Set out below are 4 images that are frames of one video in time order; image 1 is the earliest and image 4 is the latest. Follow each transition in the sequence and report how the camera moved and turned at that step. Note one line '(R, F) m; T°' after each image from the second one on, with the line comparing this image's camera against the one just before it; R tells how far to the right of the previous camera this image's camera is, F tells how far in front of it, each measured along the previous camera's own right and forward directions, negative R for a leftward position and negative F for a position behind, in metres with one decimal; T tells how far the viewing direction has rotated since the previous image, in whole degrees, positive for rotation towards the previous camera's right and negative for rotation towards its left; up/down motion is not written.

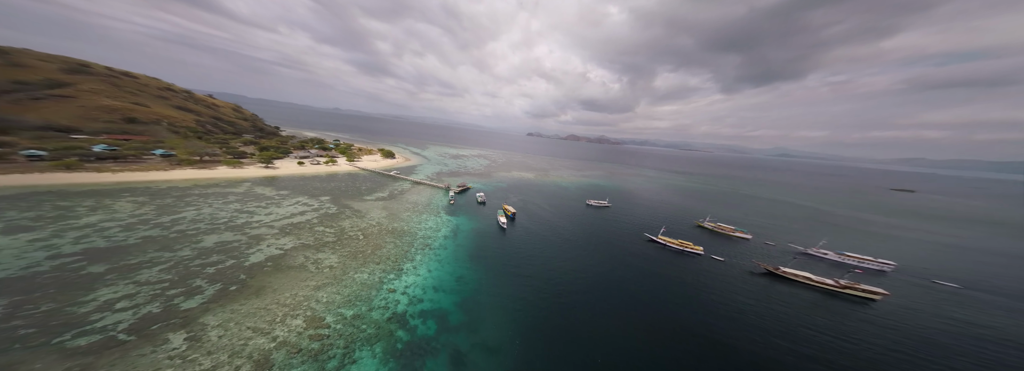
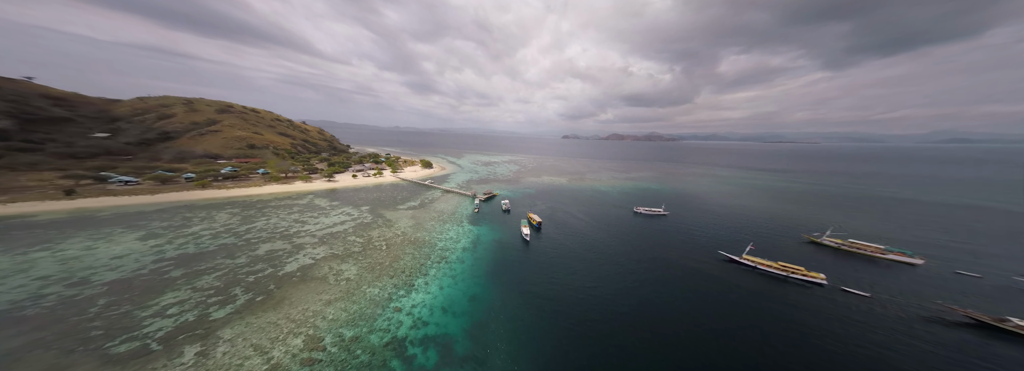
(+4.6, +4.4) m; -12°
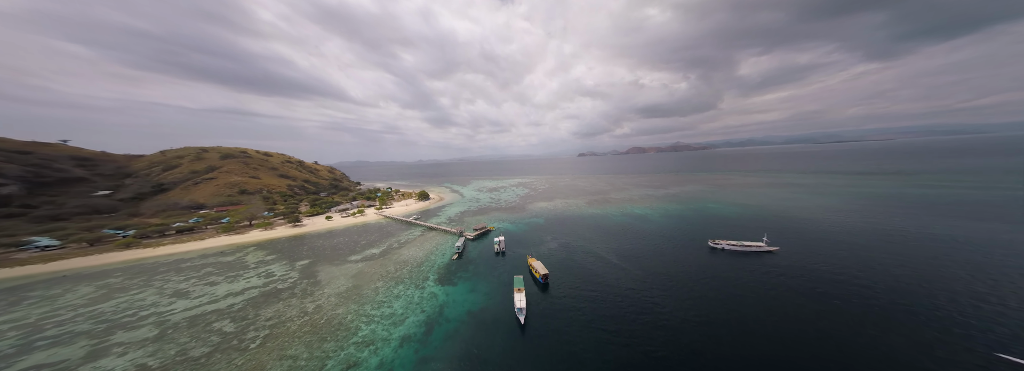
(+5.8, +18.1) m; -5°
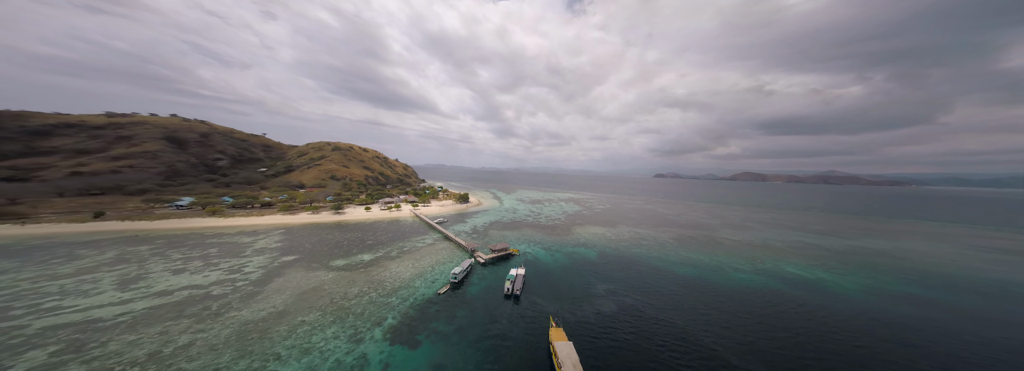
(+5.0, +17.9) m; -18°
